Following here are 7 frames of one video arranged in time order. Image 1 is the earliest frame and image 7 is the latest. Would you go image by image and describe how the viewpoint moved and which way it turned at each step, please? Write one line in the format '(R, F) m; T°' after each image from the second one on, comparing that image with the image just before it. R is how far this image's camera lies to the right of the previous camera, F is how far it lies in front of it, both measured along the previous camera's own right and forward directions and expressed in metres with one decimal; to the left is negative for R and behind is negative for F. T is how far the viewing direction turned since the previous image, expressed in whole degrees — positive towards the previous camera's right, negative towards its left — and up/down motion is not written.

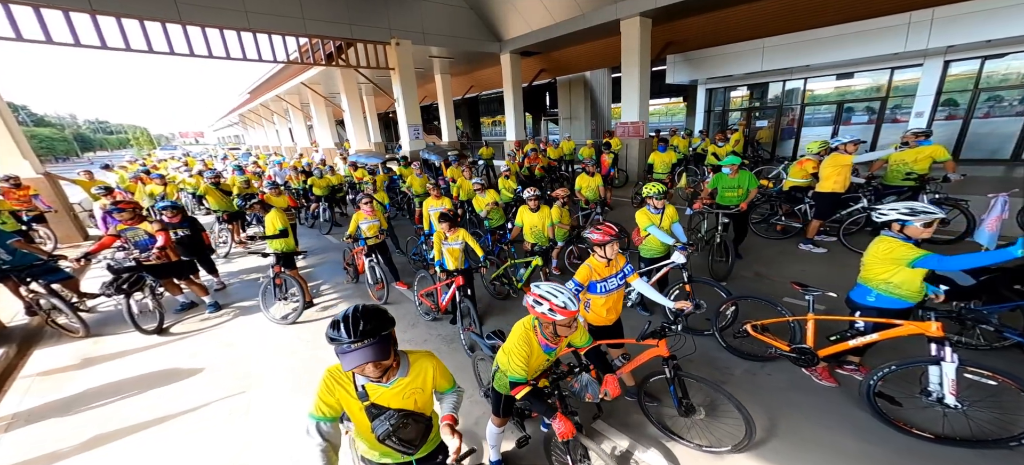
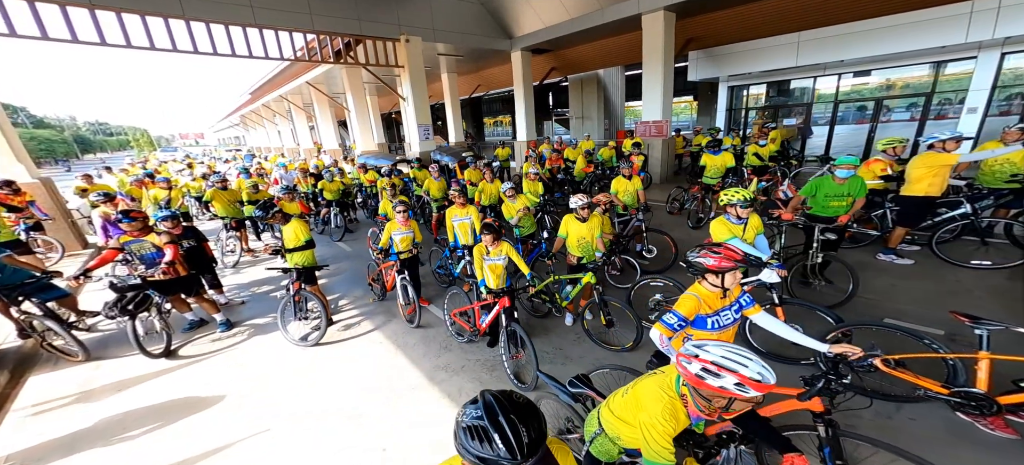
(-0.6, +0.5) m; 0°
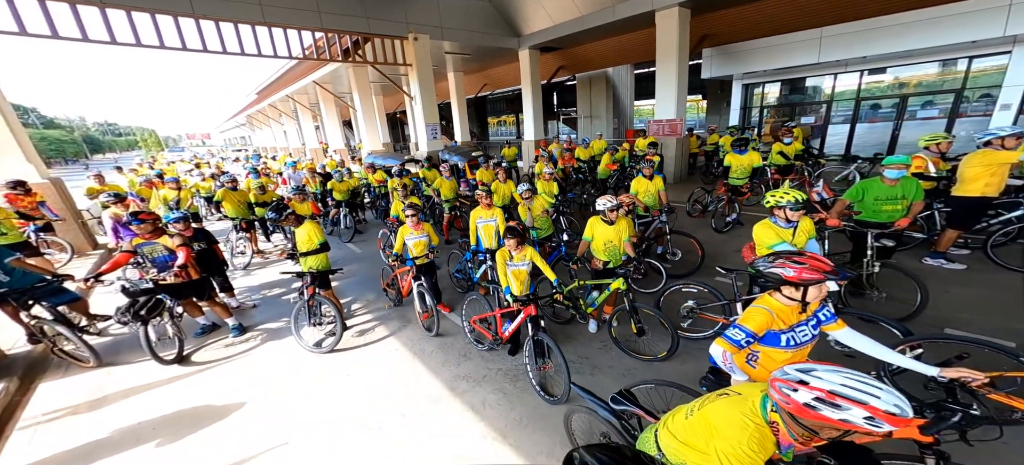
(-0.2, +0.2) m; -1°
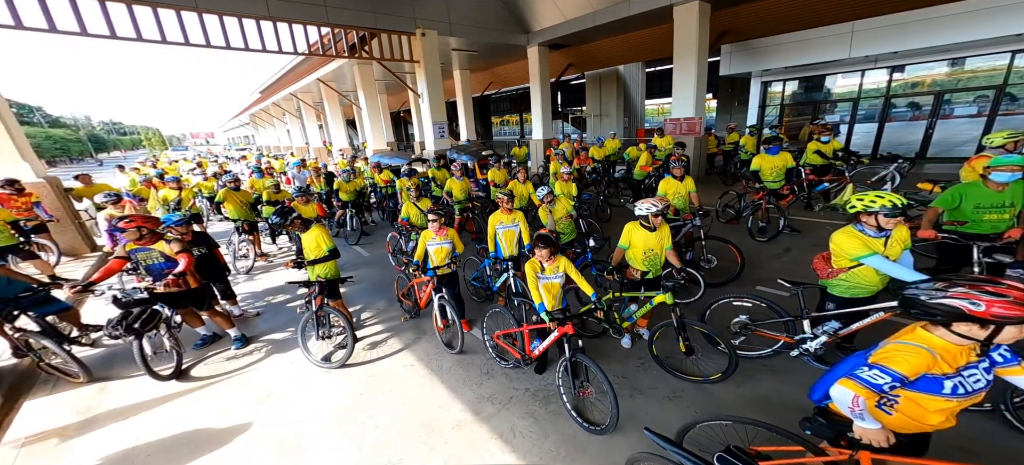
(-0.3, +0.4) m; 0°
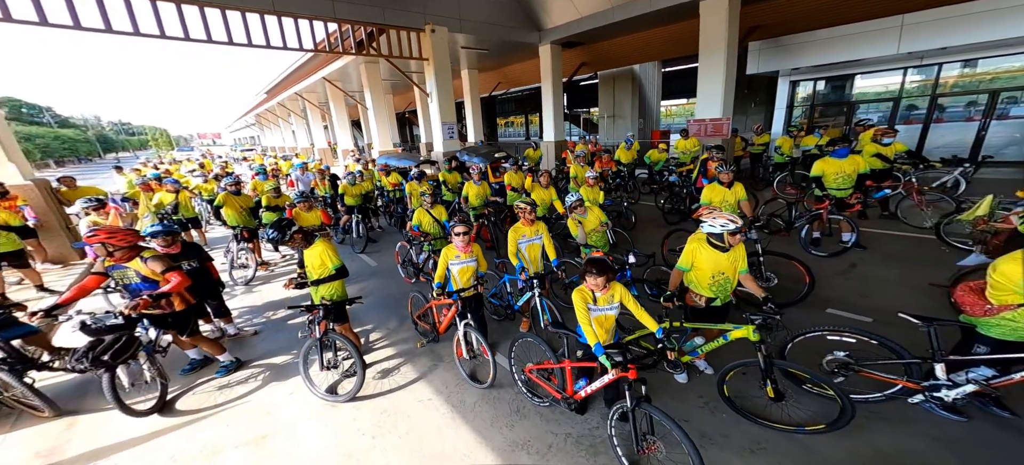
(-0.3, +0.6) m; -1°
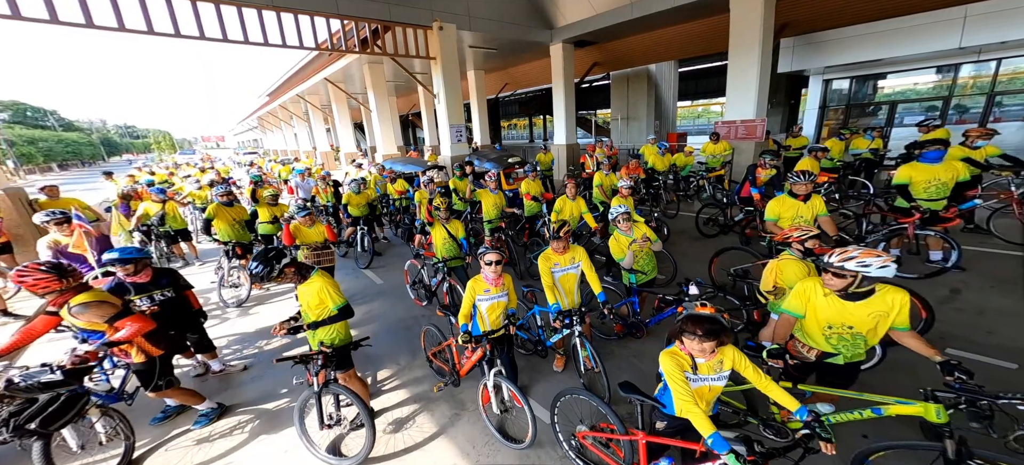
(-0.4, +0.8) m; 0°
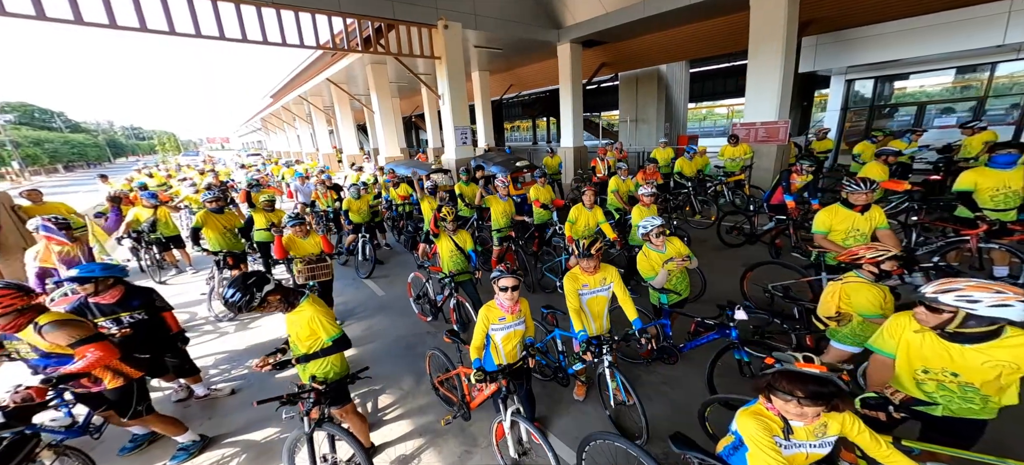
(-0.2, +0.4) m; 0°
